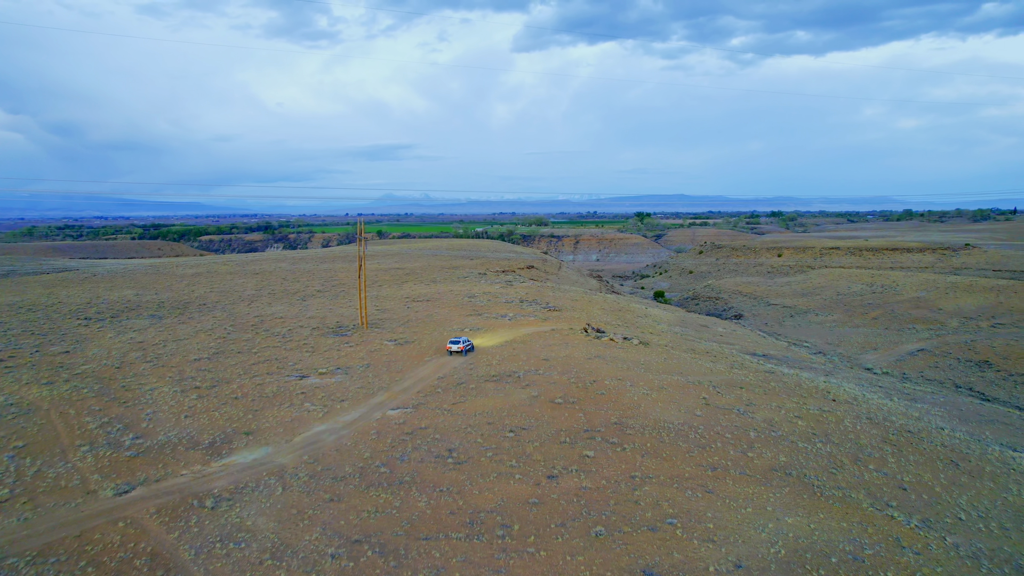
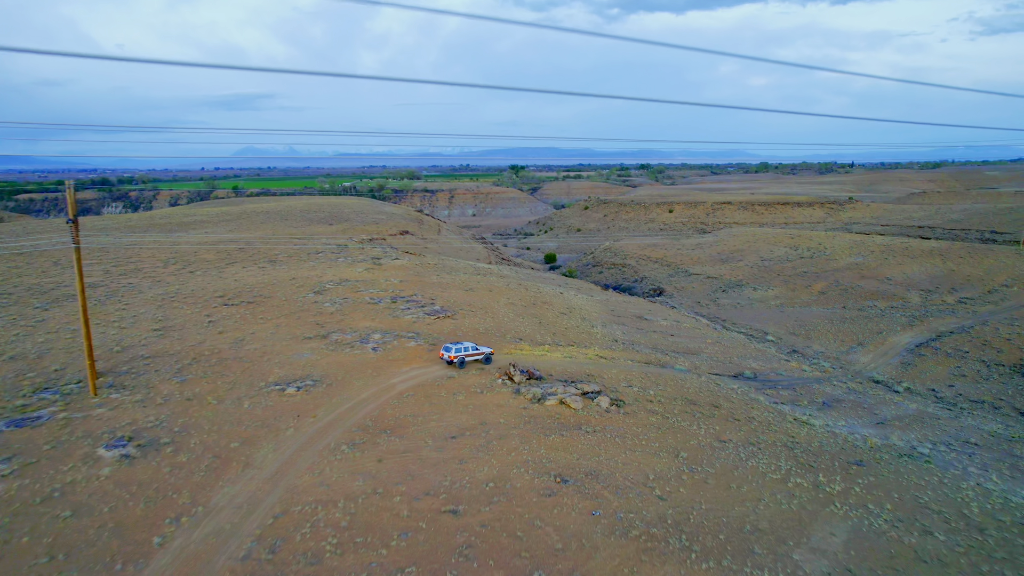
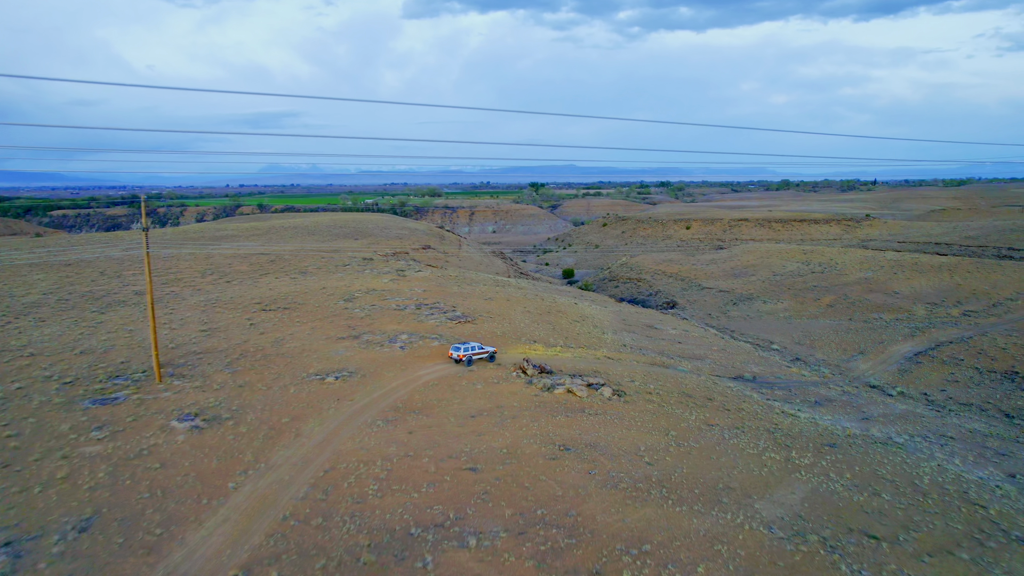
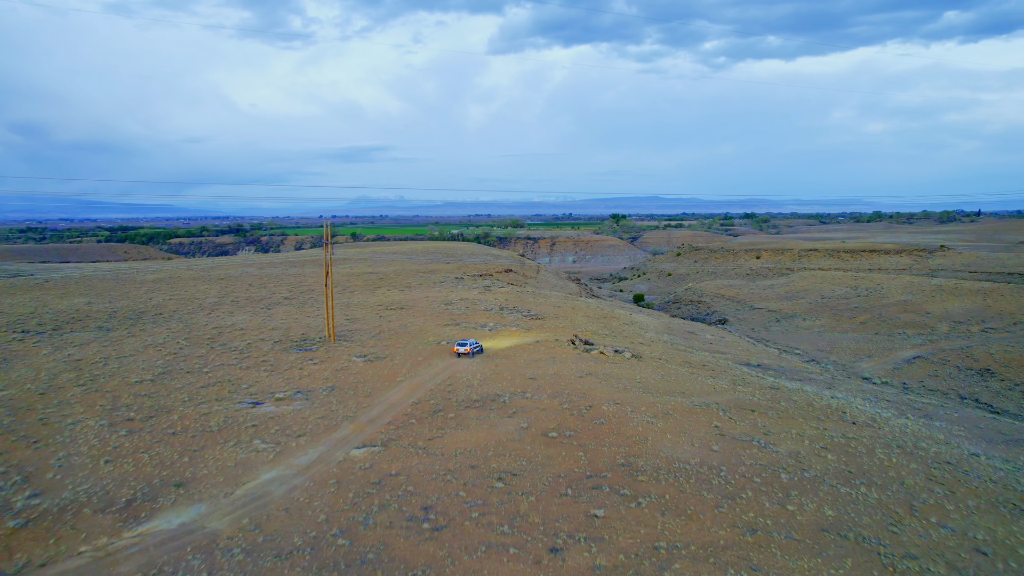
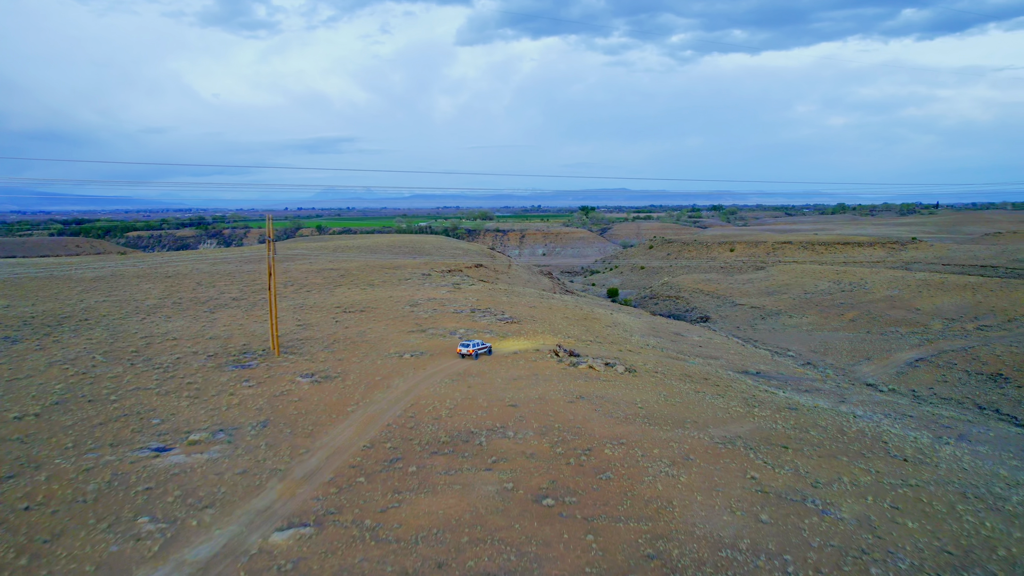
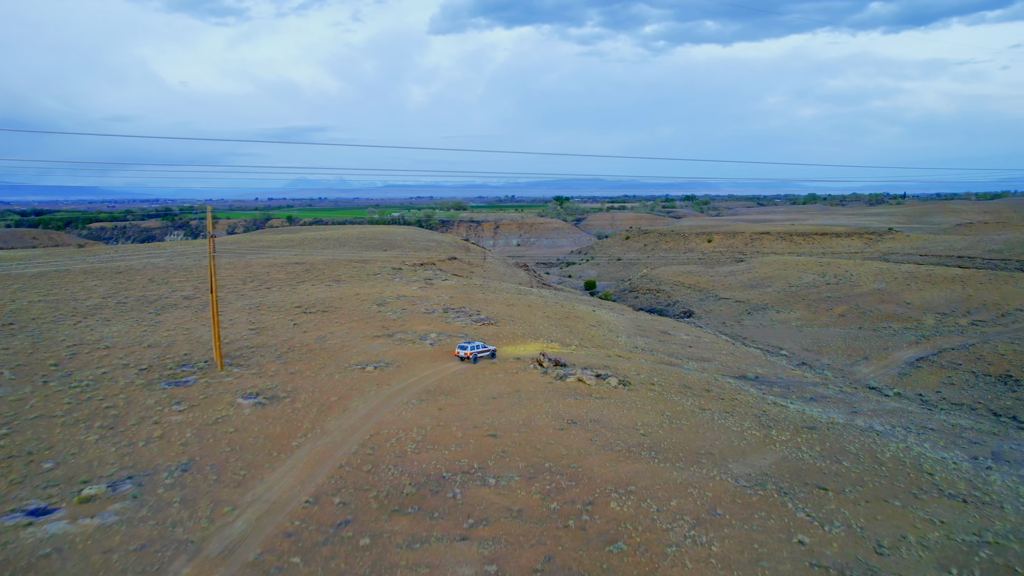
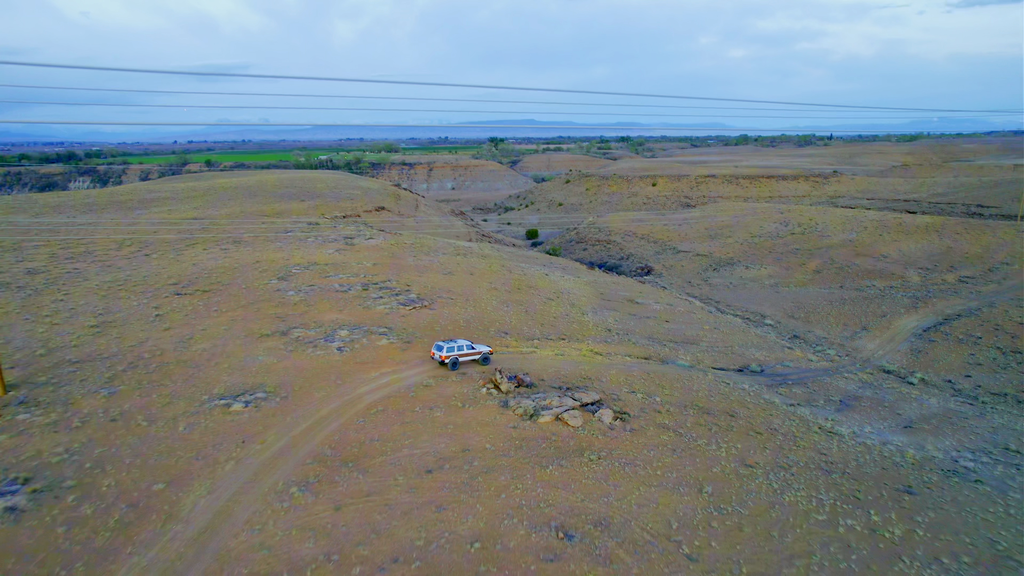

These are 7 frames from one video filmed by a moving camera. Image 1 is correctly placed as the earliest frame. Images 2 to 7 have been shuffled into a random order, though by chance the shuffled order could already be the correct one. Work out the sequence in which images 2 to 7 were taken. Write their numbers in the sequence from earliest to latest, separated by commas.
4, 5, 6, 3, 2, 7
